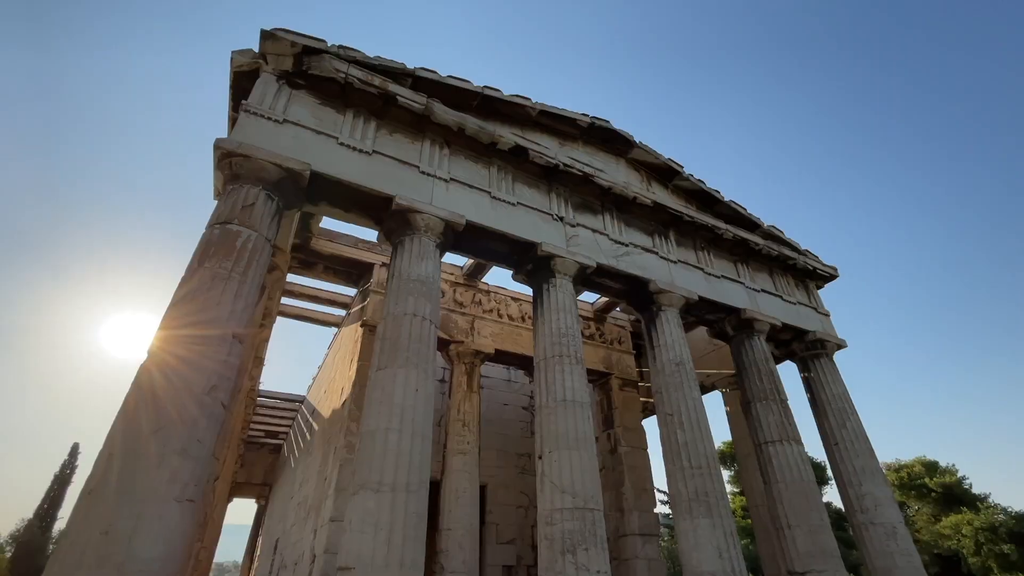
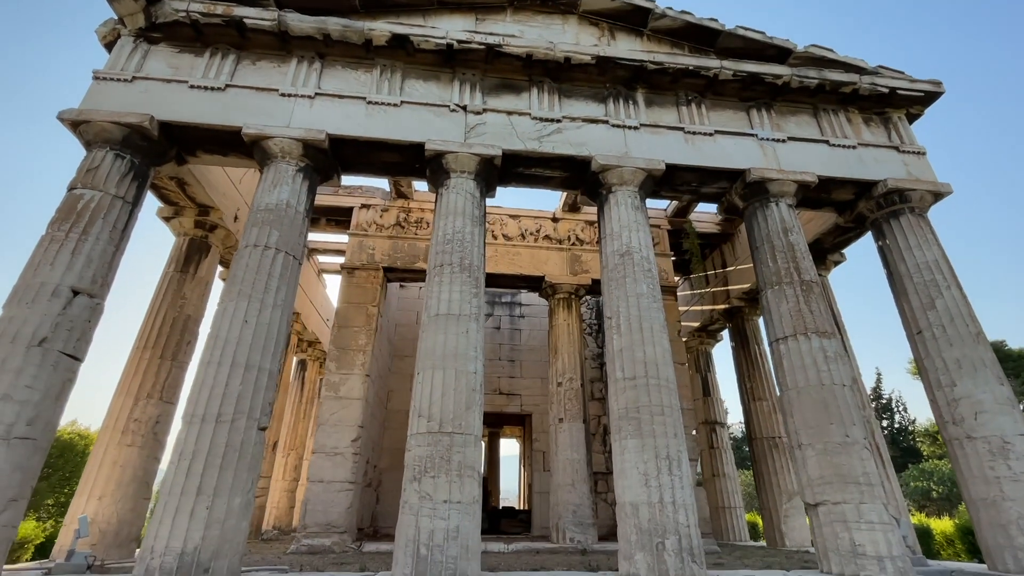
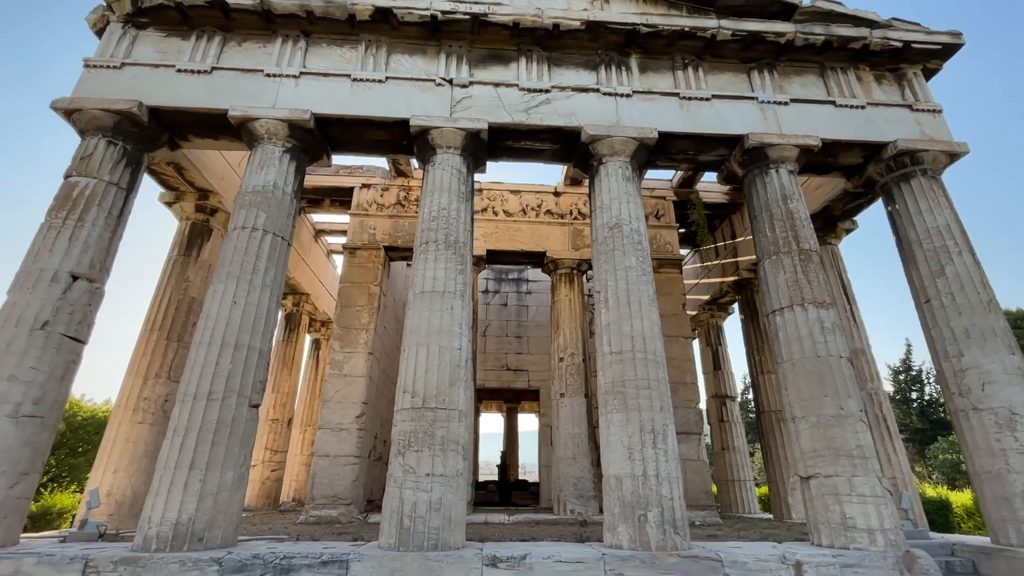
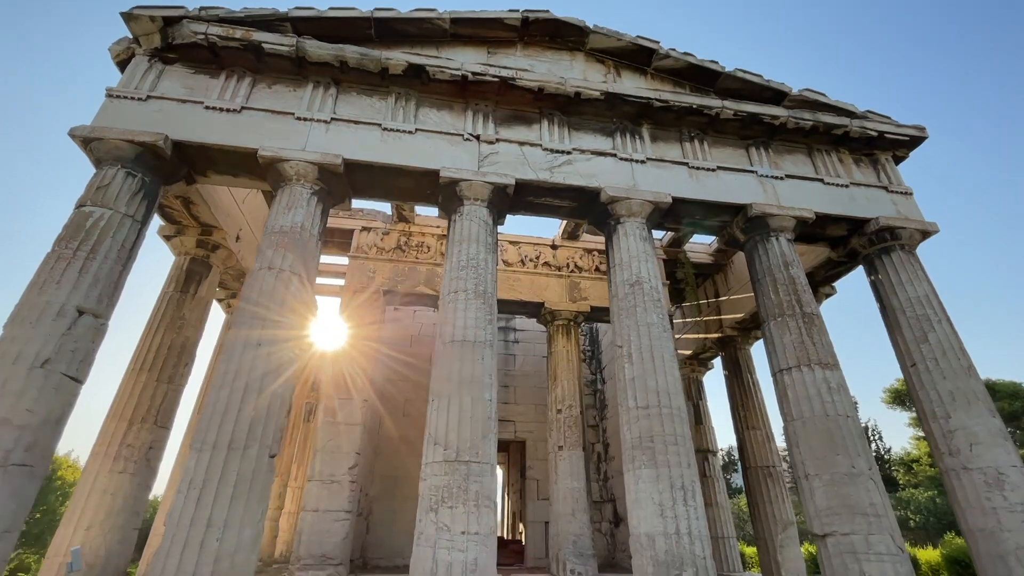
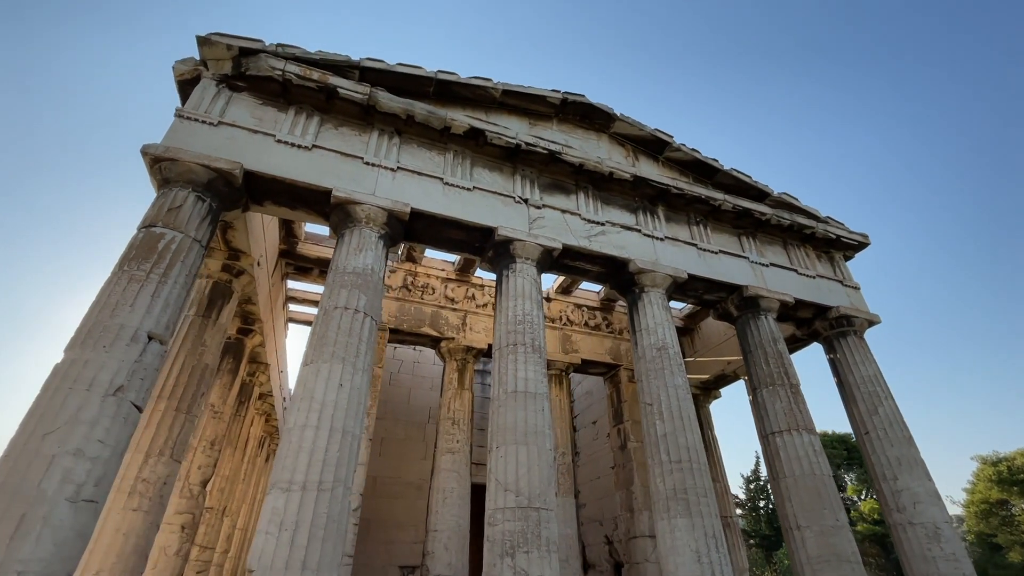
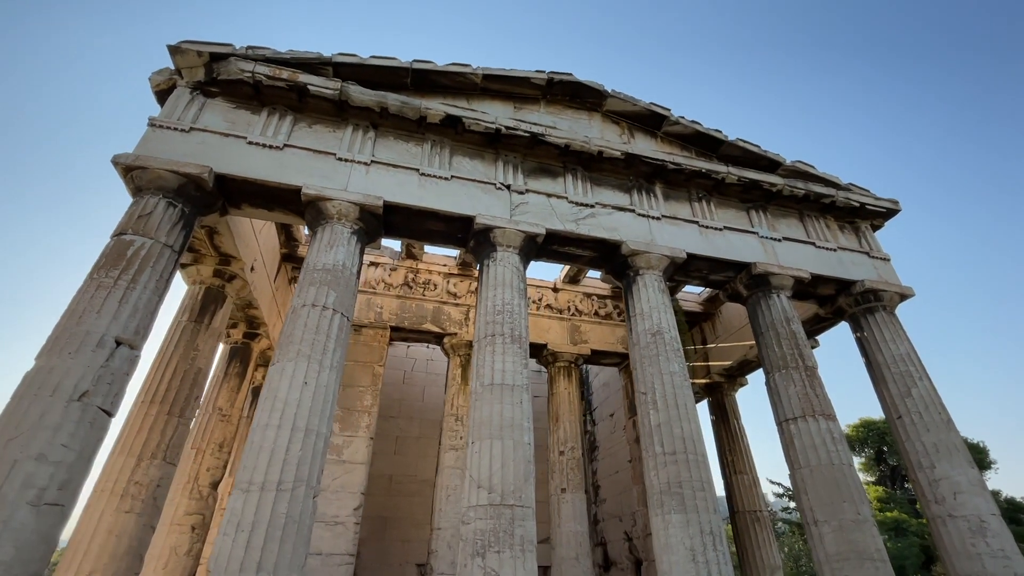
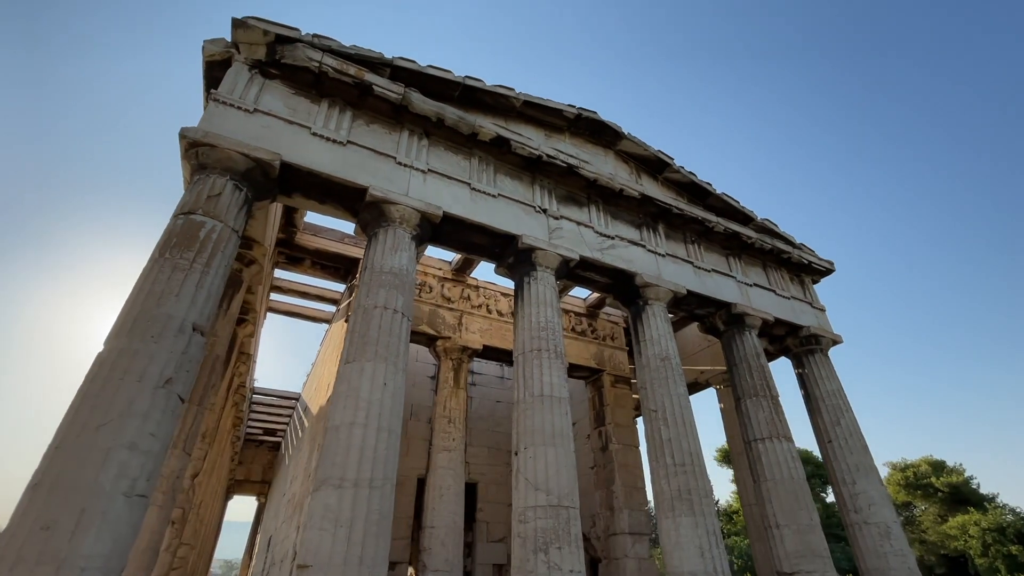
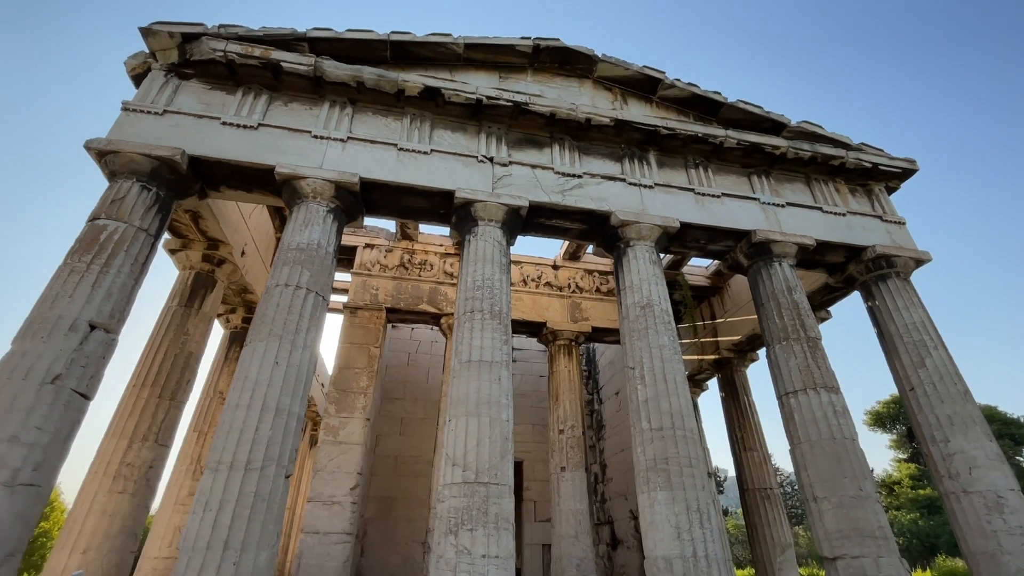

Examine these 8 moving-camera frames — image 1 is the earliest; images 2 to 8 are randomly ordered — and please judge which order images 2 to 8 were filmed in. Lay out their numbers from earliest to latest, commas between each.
7, 5, 6, 8, 4, 2, 3
